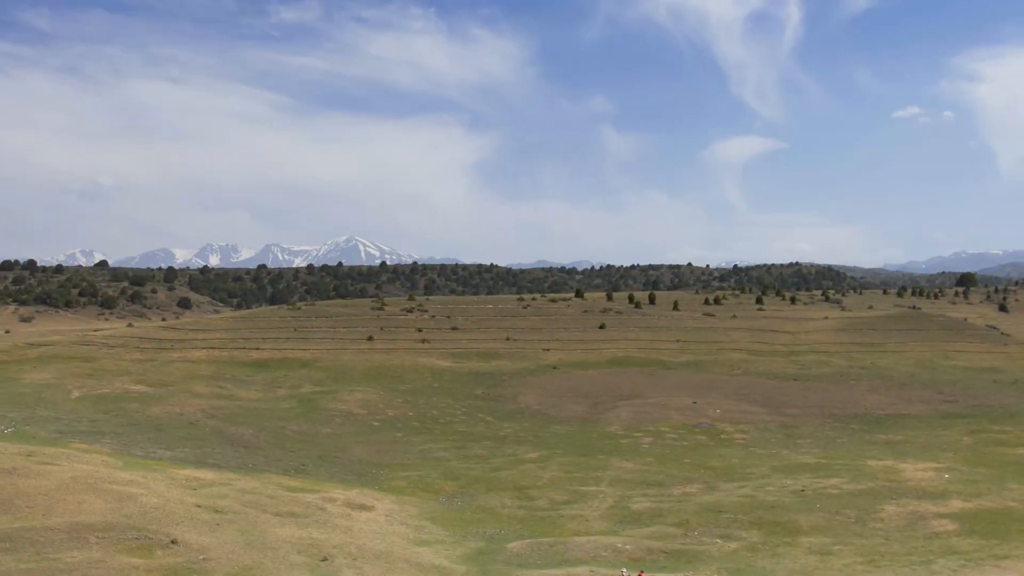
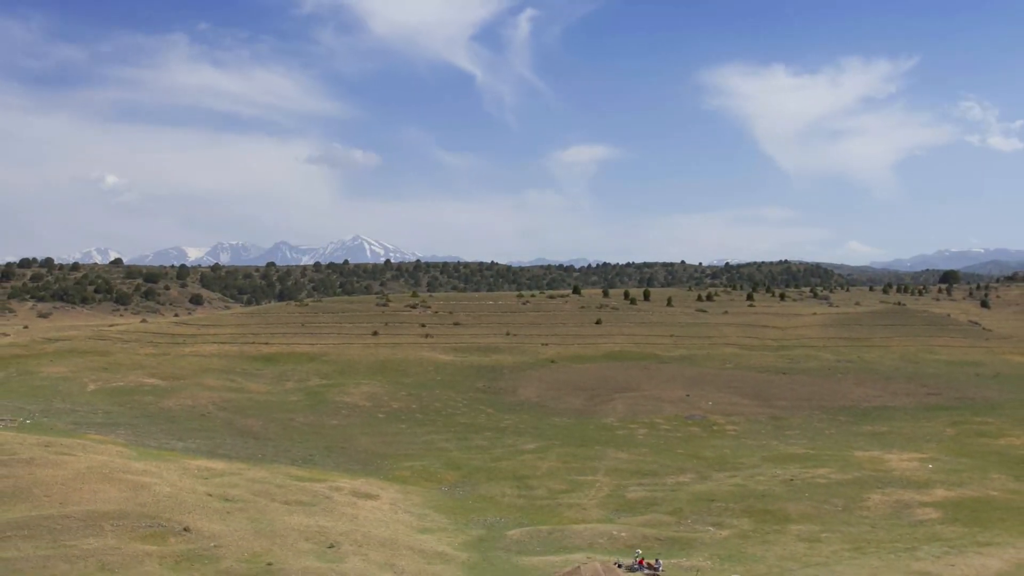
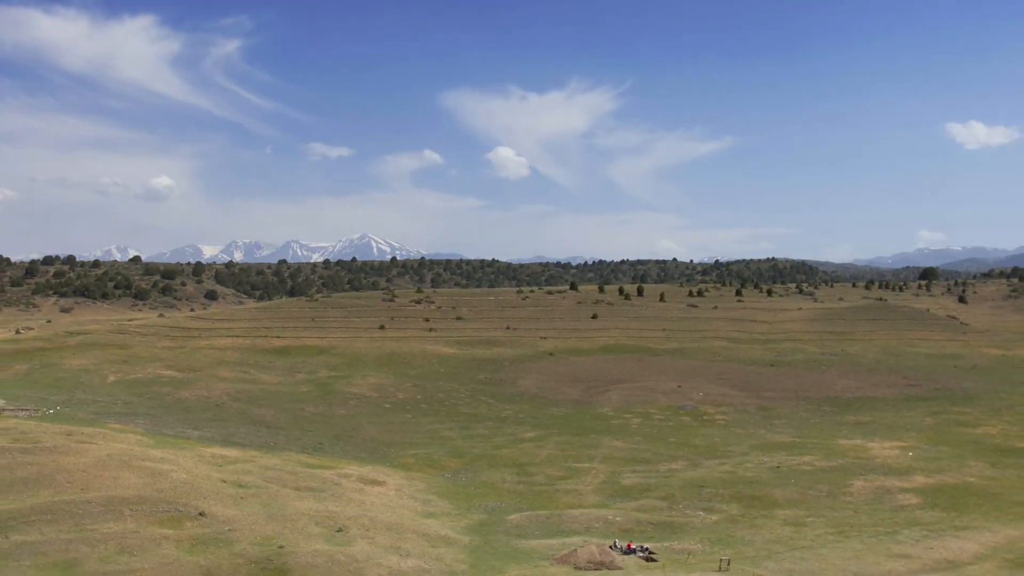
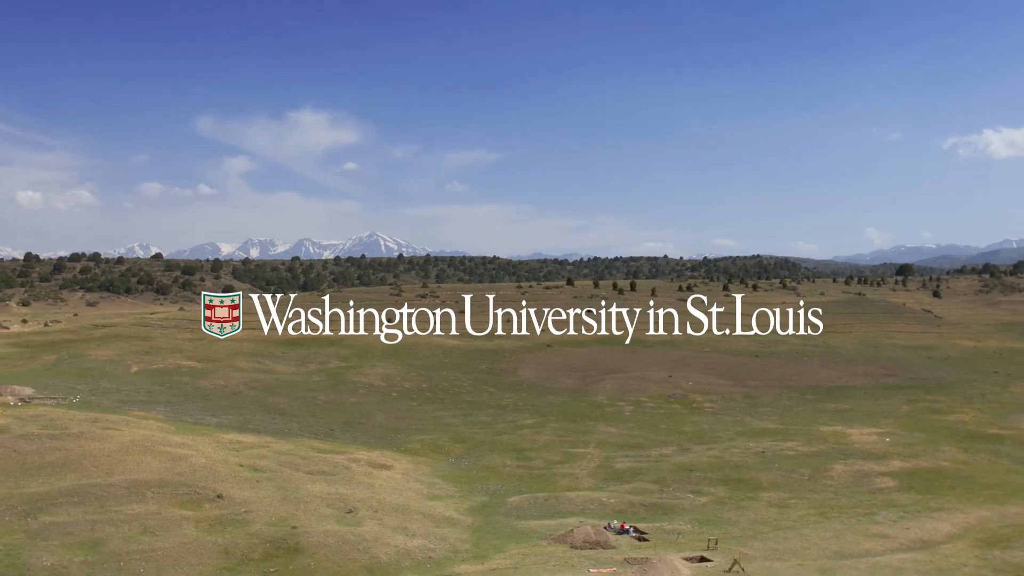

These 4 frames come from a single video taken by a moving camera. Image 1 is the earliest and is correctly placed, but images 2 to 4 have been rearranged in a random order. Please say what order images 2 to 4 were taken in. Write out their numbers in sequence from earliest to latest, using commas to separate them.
2, 3, 4
